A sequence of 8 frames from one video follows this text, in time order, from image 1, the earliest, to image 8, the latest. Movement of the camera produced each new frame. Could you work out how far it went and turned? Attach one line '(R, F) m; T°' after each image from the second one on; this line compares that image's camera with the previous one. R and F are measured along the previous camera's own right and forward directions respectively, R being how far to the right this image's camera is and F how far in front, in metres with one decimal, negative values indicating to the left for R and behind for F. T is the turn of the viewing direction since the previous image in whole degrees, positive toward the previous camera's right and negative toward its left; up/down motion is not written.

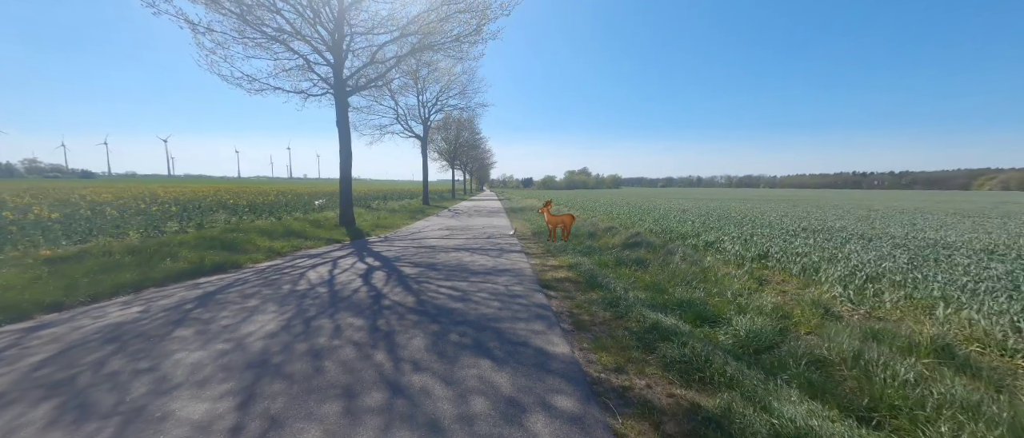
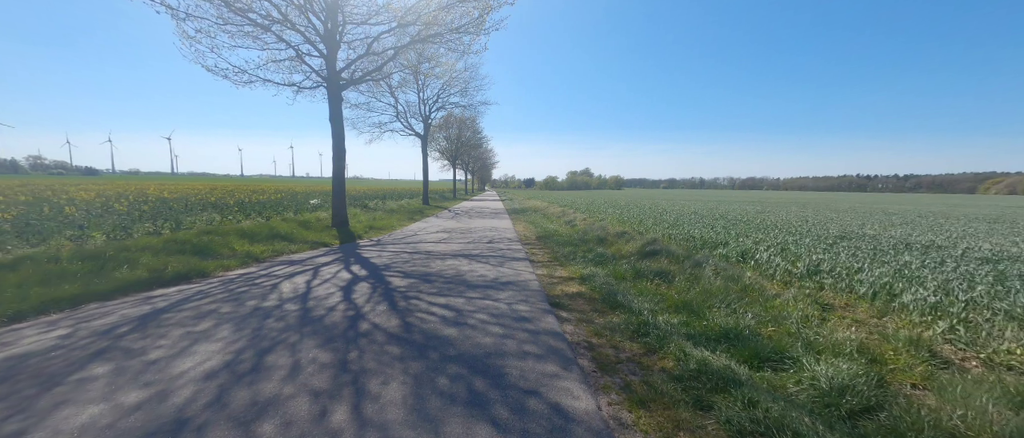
(-0.1, +1.0) m; 0°
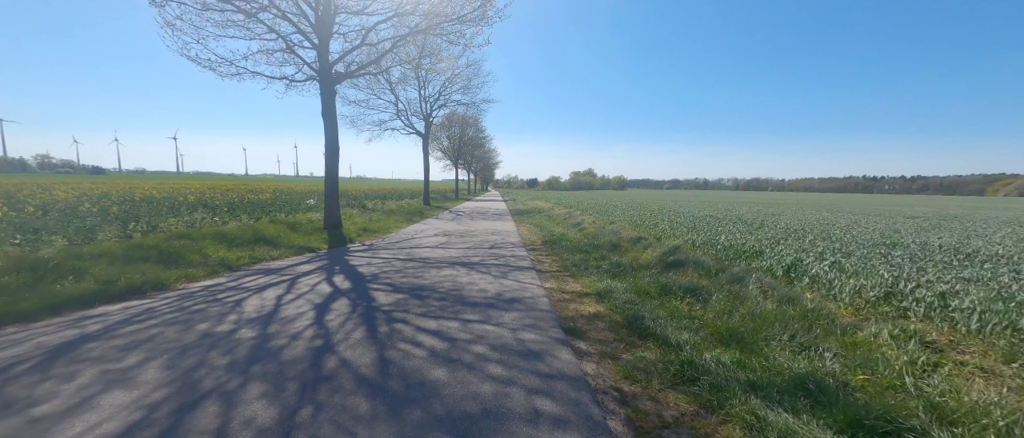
(0.0, +1.0) m; 0°
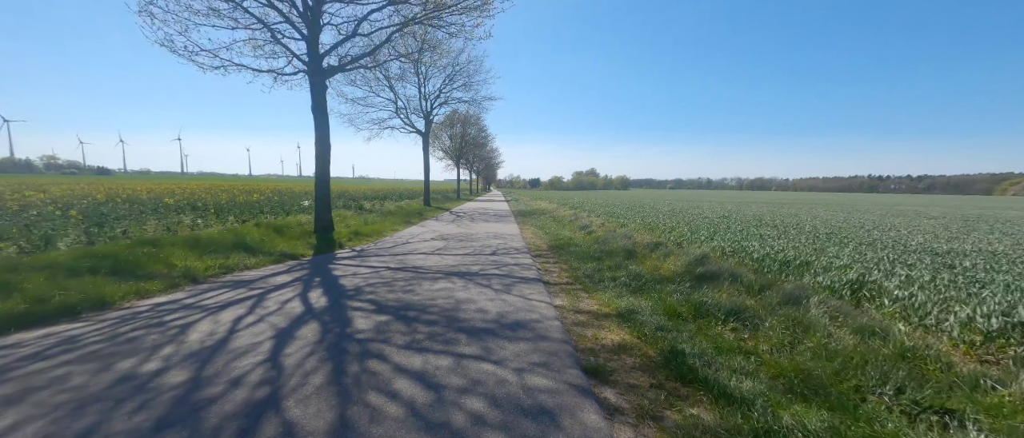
(0.0, +1.0) m; 0°
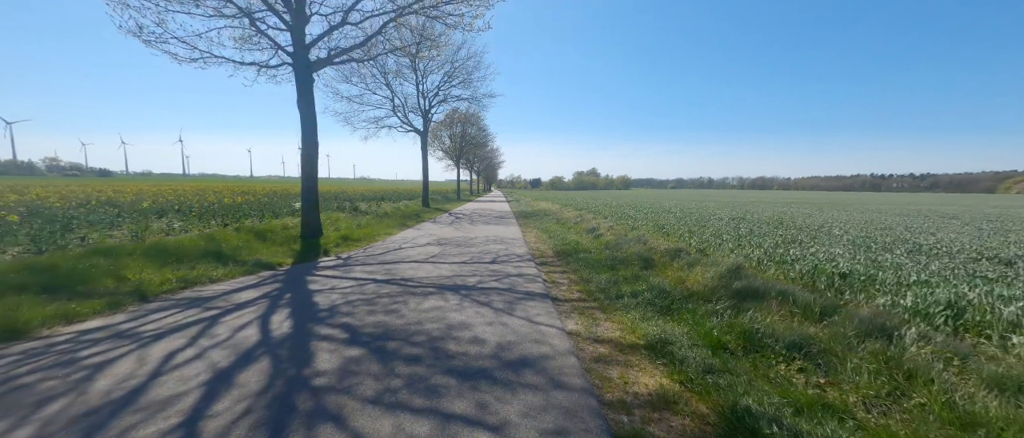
(0.0, +1.0) m; 0°
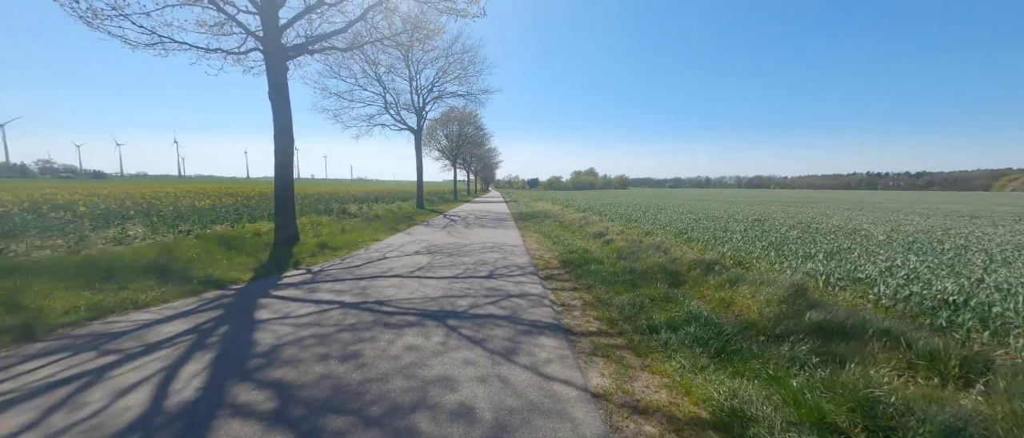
(0.0, +1.4) m; 0°
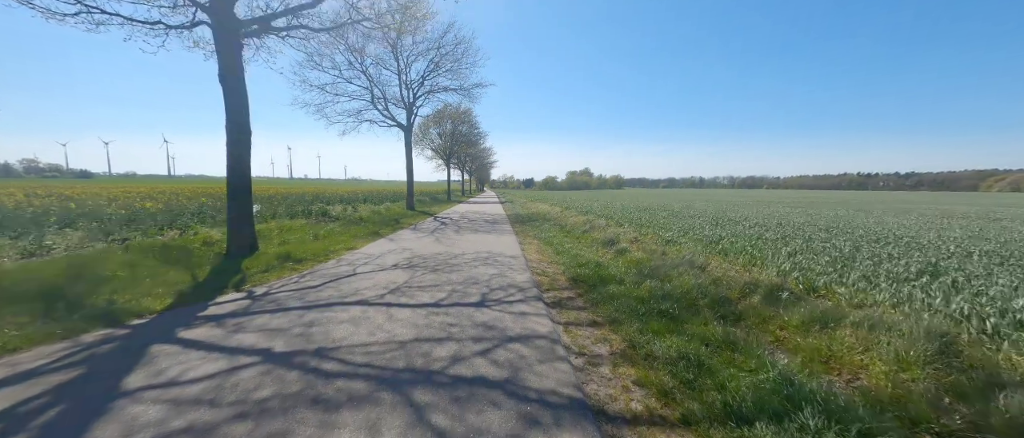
(0.0, +1.7) m; +1°
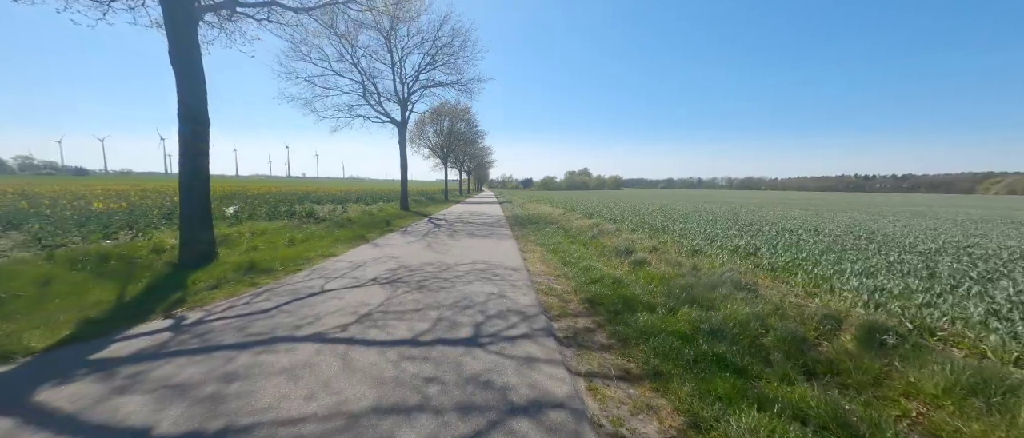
(-0.1, +1.4) m; 0°
